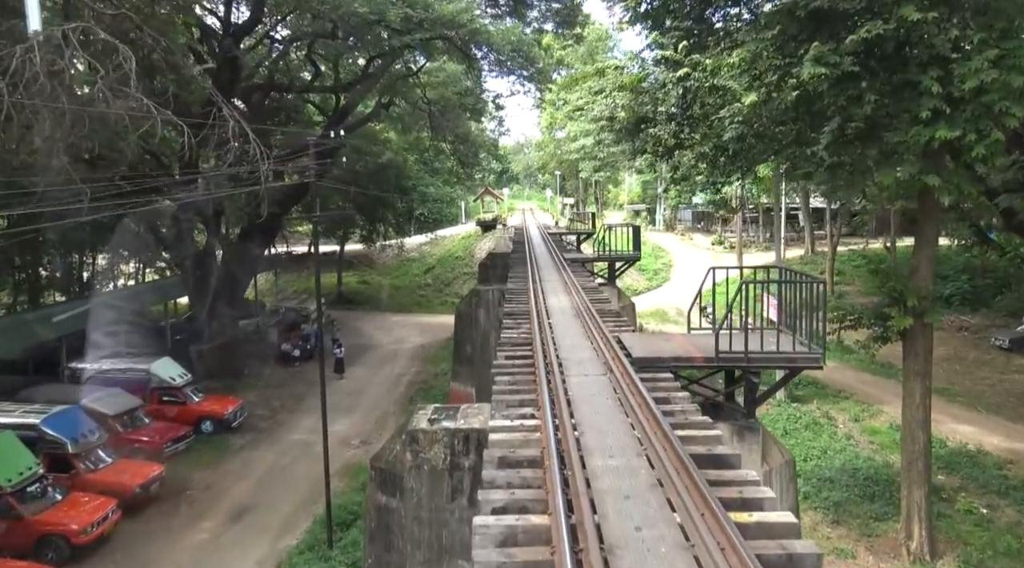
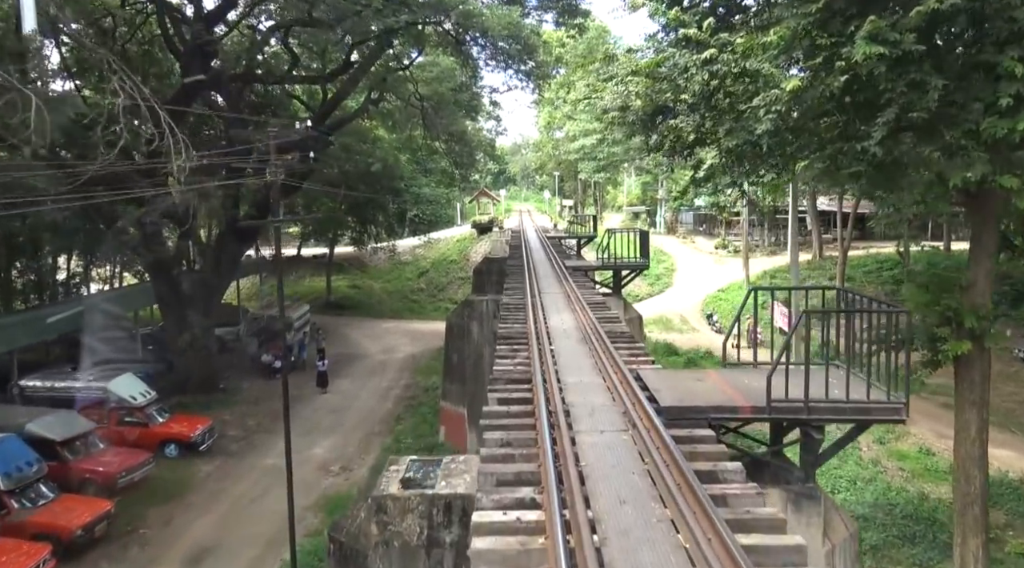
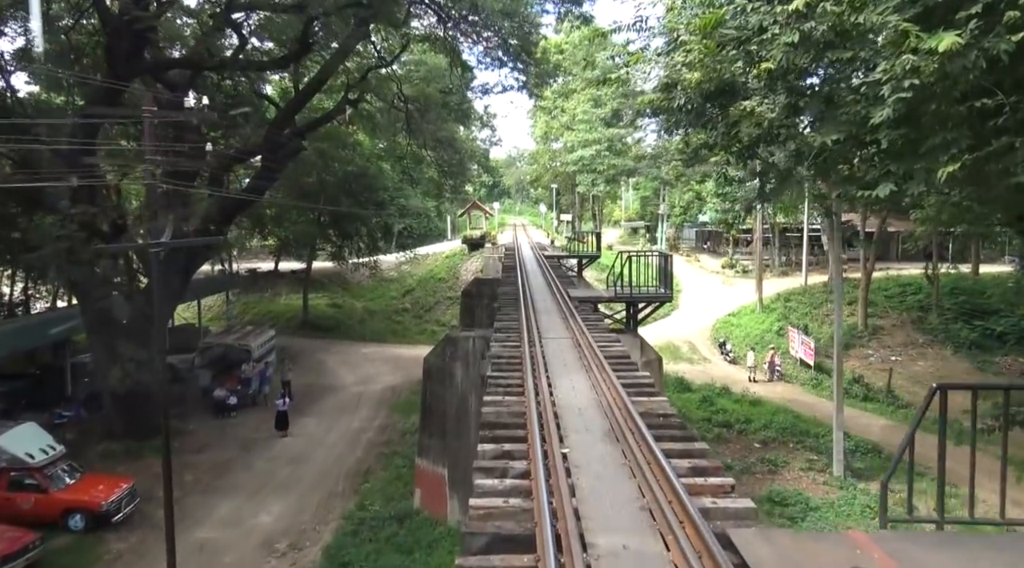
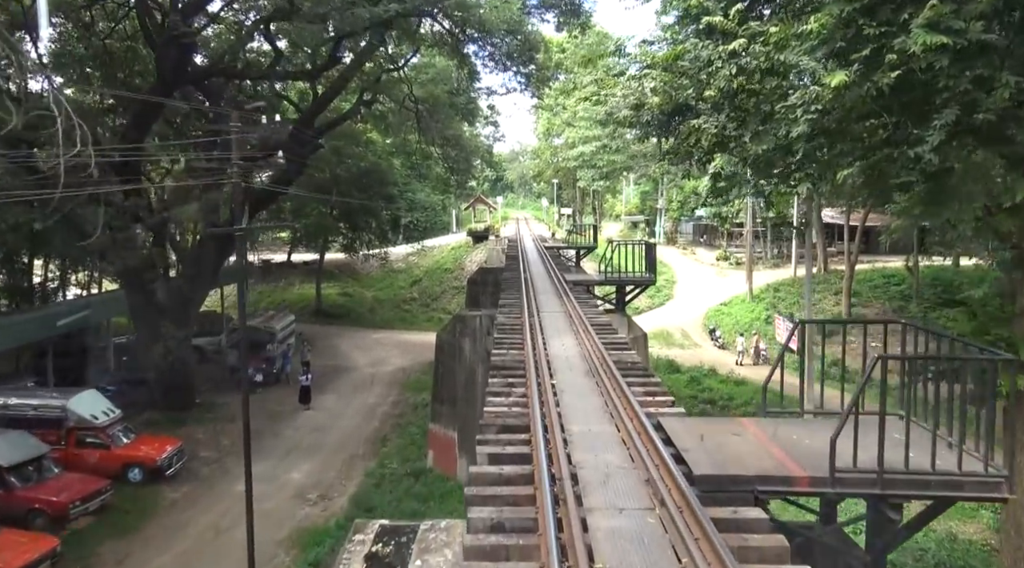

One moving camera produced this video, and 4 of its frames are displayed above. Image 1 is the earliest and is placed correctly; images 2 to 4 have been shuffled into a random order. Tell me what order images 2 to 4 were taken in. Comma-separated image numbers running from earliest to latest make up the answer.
2, 4, 3
